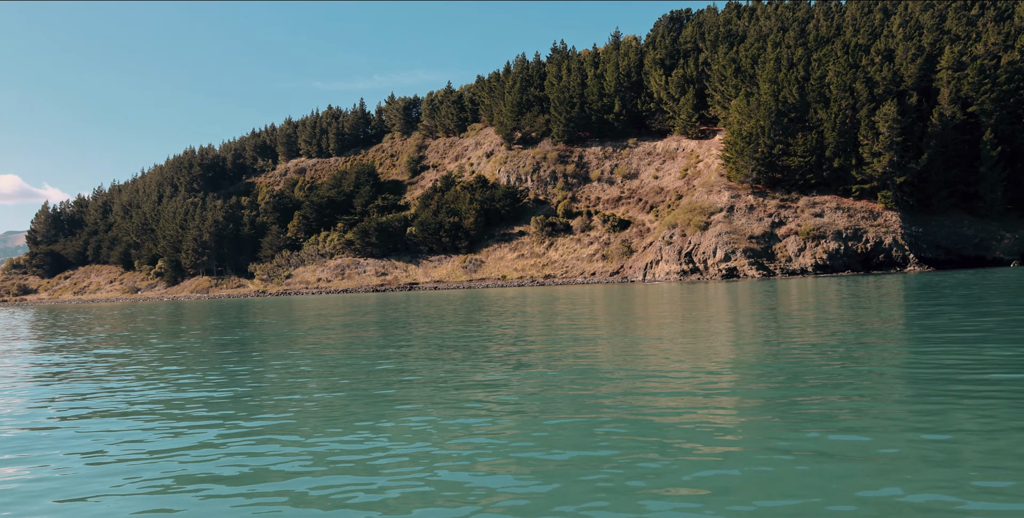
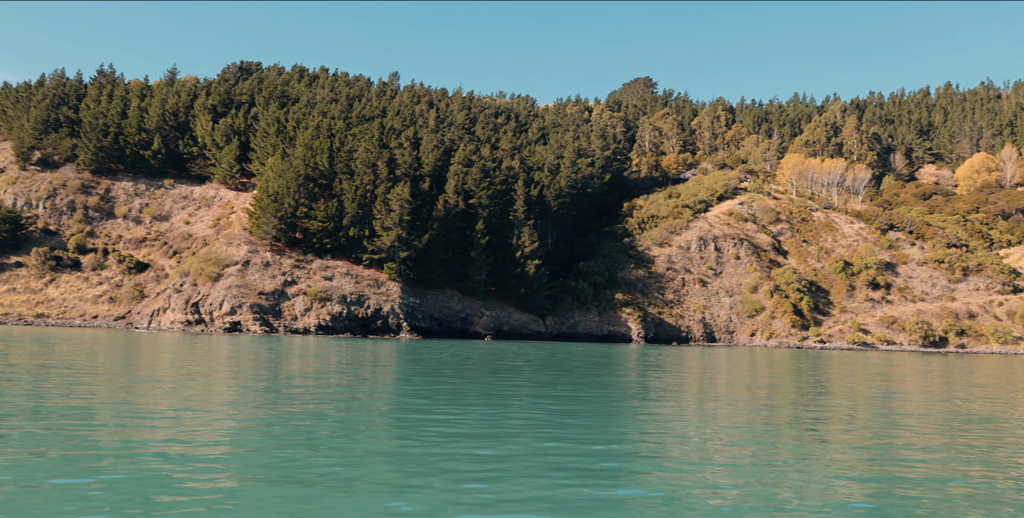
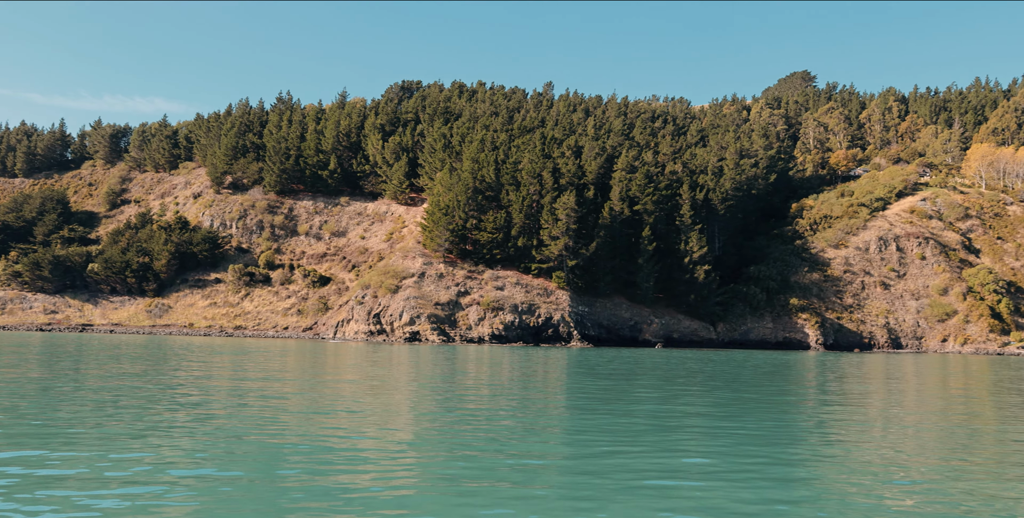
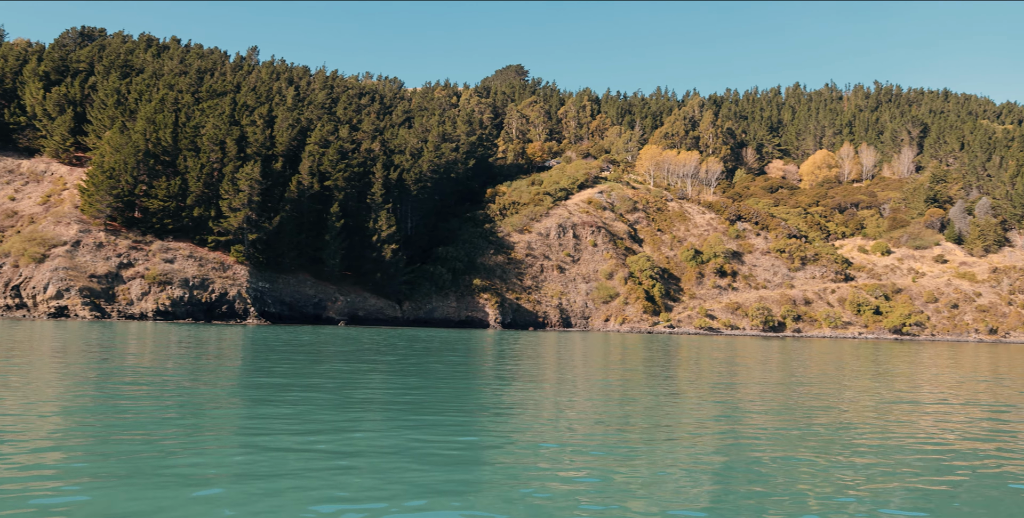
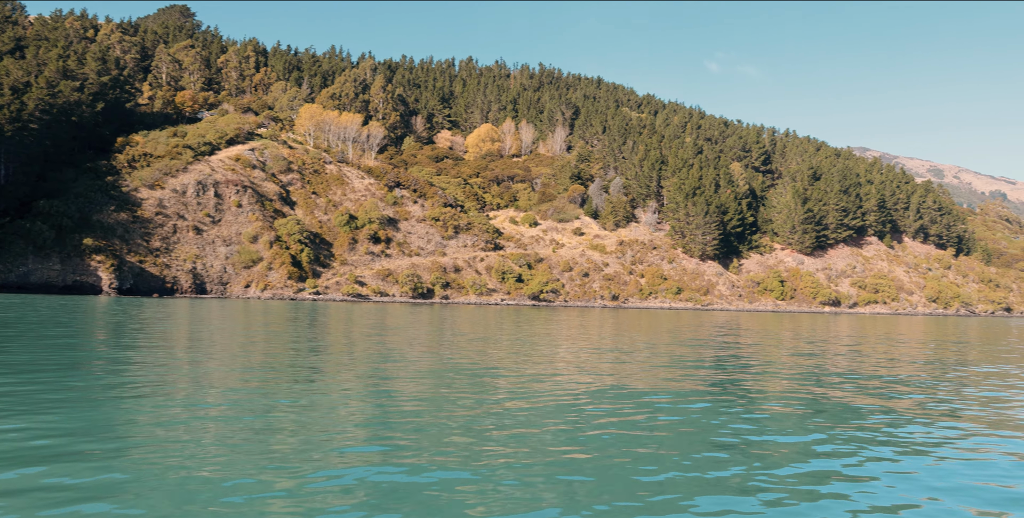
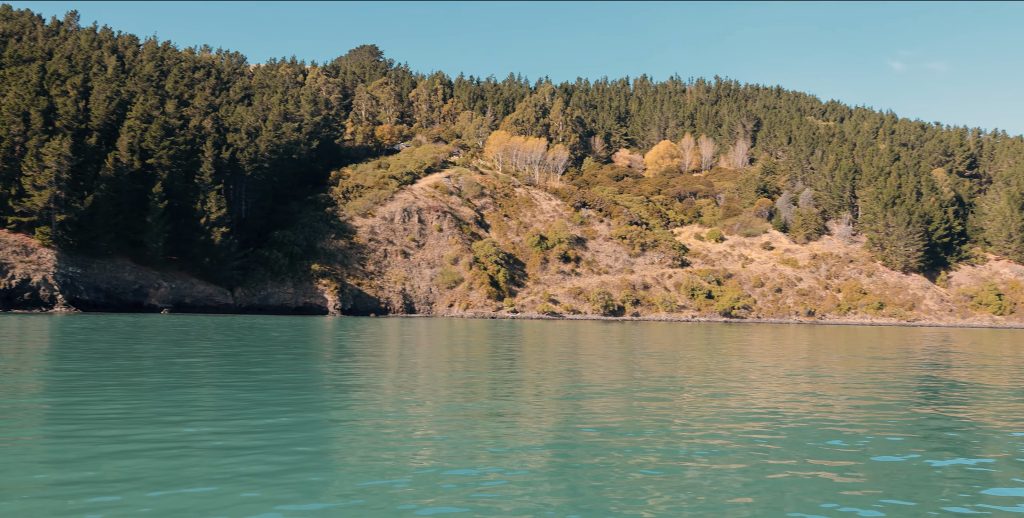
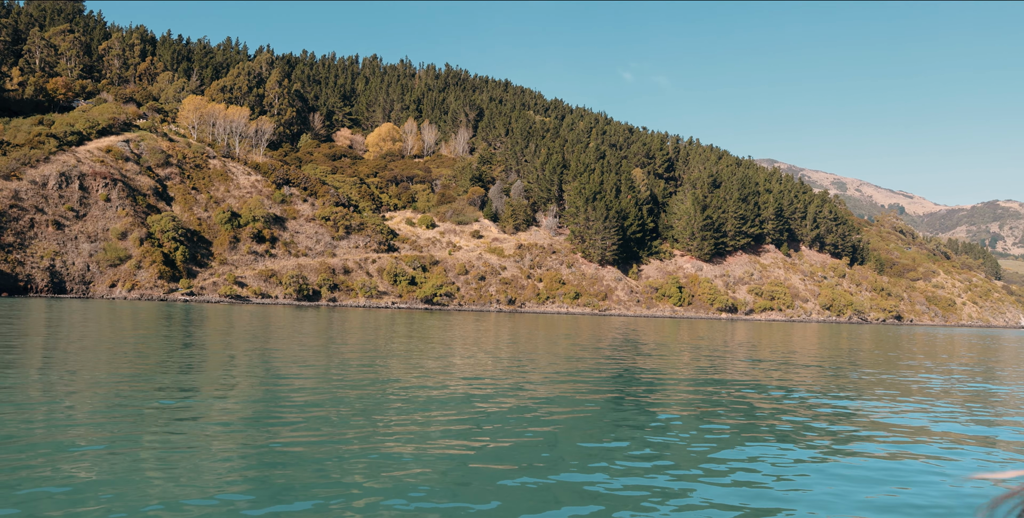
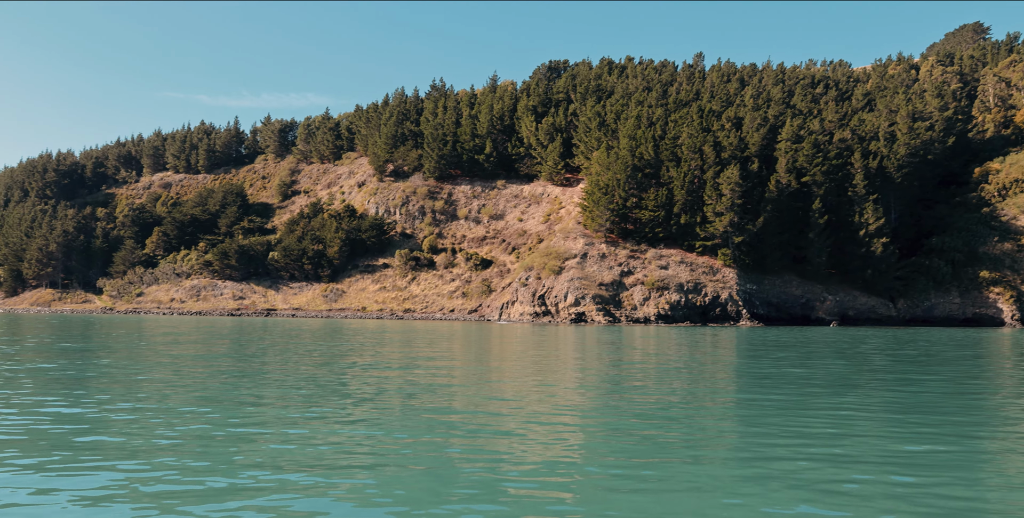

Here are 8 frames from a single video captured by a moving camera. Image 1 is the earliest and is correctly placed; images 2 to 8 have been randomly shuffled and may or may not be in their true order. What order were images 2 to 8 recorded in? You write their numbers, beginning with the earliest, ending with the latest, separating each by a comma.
8, 3, 2, 4, 6, 5, 7
